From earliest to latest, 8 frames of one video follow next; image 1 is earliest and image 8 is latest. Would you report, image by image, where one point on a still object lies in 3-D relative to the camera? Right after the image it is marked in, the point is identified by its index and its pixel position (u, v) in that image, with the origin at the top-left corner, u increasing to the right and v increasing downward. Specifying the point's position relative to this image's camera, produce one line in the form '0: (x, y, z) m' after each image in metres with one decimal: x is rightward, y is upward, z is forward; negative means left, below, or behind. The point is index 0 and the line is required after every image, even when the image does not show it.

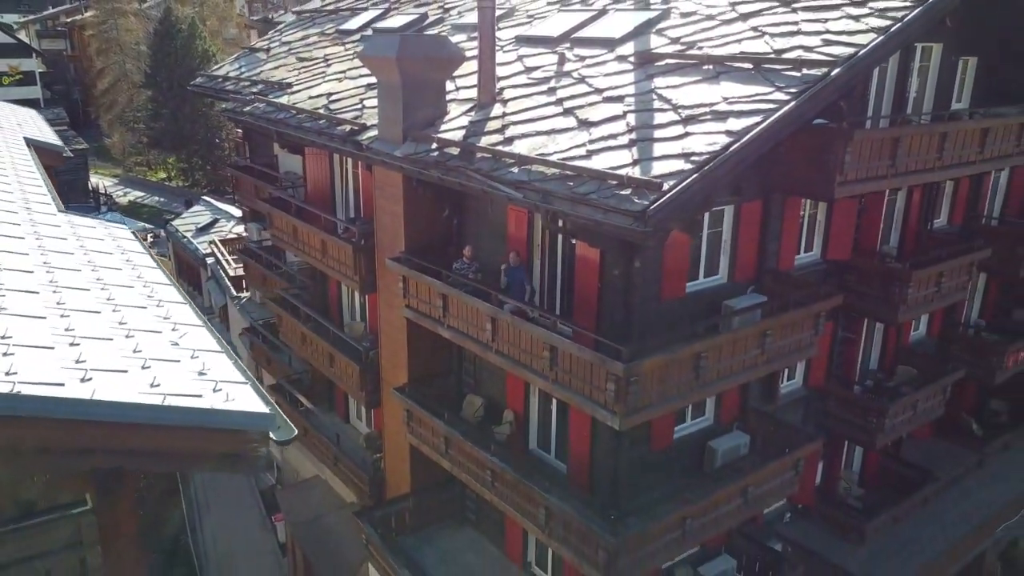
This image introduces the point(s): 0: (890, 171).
0: (+4.4, +1.4, +9.4) m
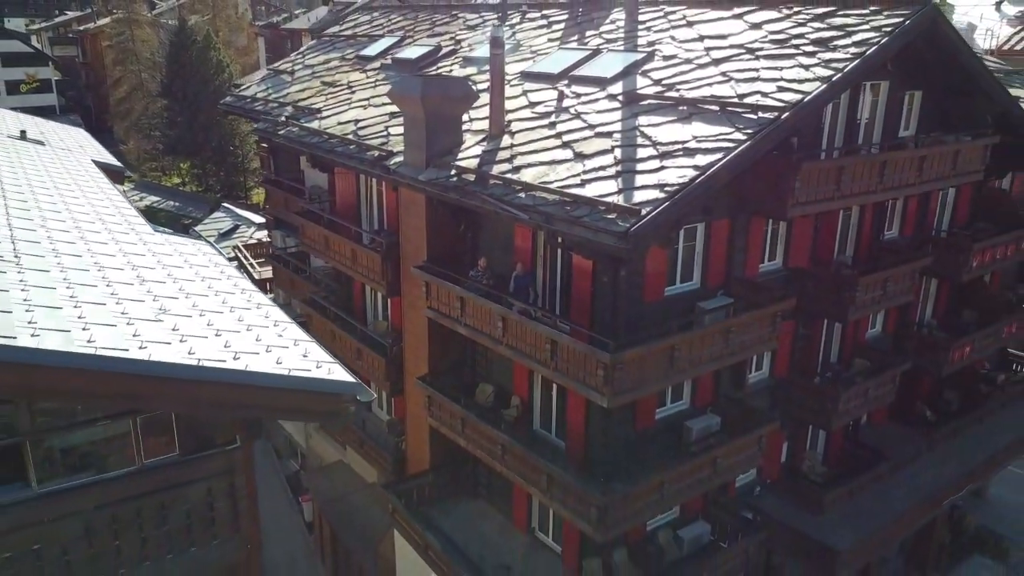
0: (+4.5, +1.3, +11.1) m
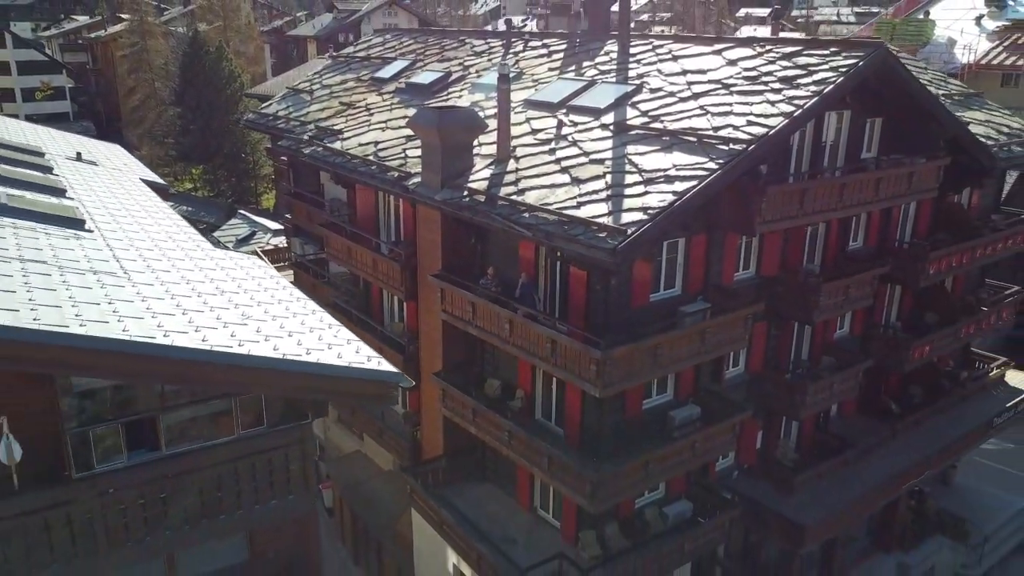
0: (+4.6, +1.2, +12.8) m
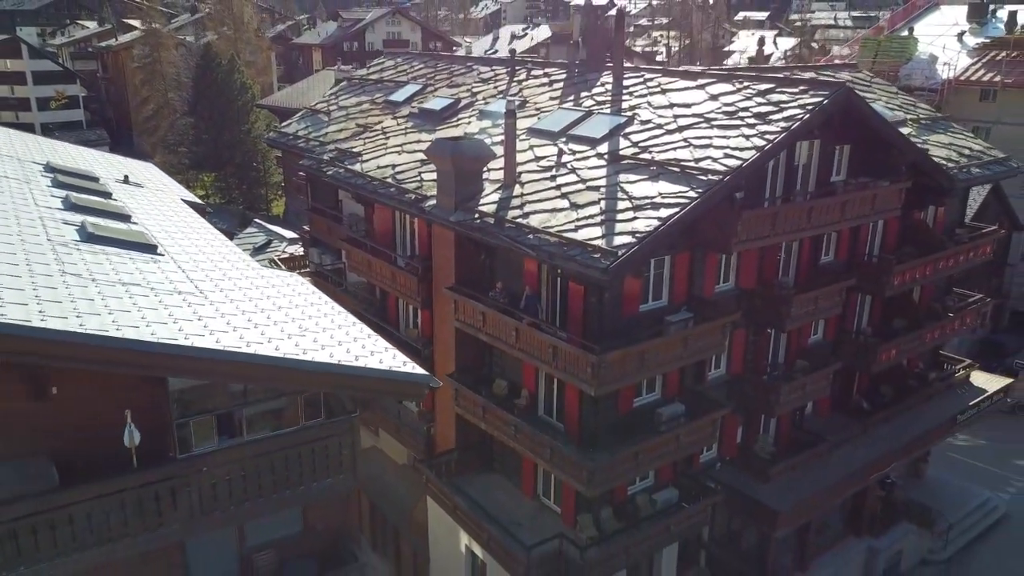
0: (+4.7, +1.0, +14.5) m
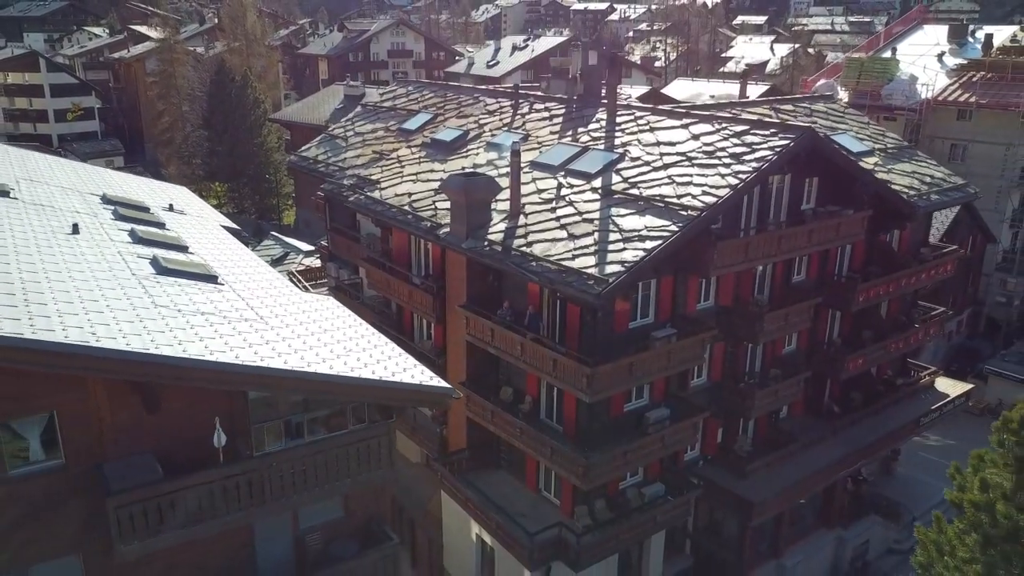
0: (+4.8, +0.6, +16.5) m
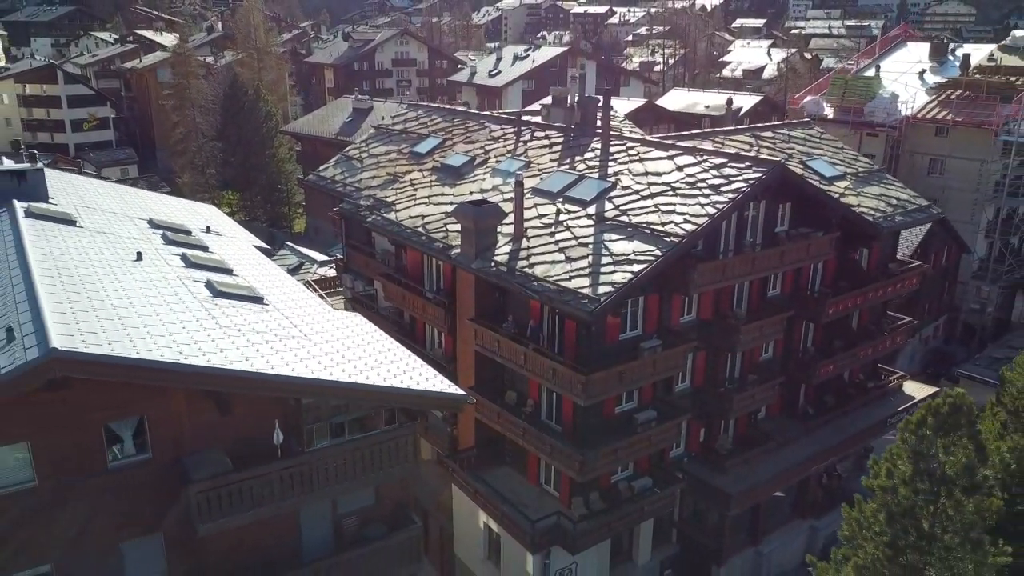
0: (+4.9, +0.2, +18.7) m
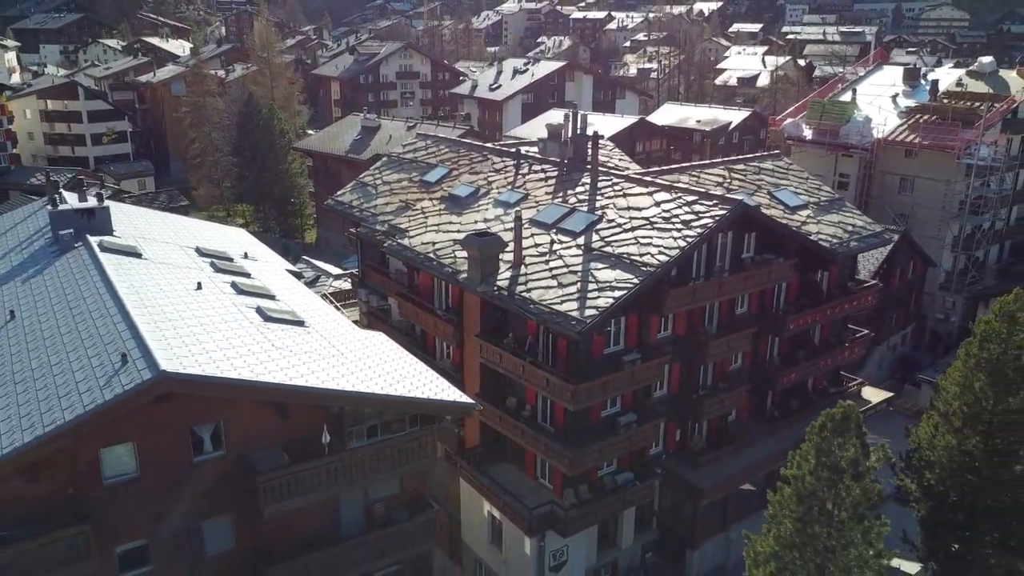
0: (+4.9, -0.3, +21.7) m
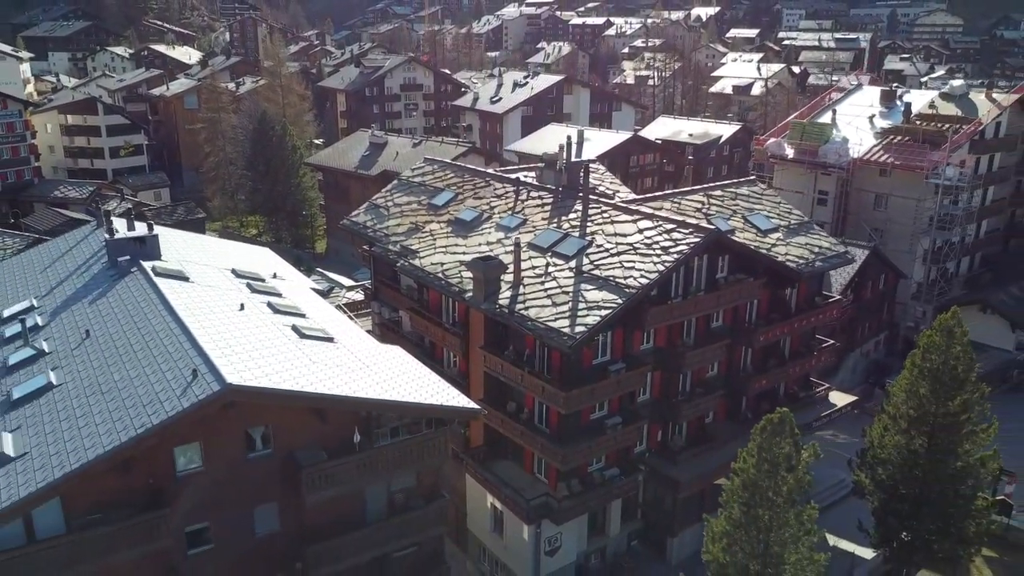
0: (+4.9, -0.9, +24.7) m
